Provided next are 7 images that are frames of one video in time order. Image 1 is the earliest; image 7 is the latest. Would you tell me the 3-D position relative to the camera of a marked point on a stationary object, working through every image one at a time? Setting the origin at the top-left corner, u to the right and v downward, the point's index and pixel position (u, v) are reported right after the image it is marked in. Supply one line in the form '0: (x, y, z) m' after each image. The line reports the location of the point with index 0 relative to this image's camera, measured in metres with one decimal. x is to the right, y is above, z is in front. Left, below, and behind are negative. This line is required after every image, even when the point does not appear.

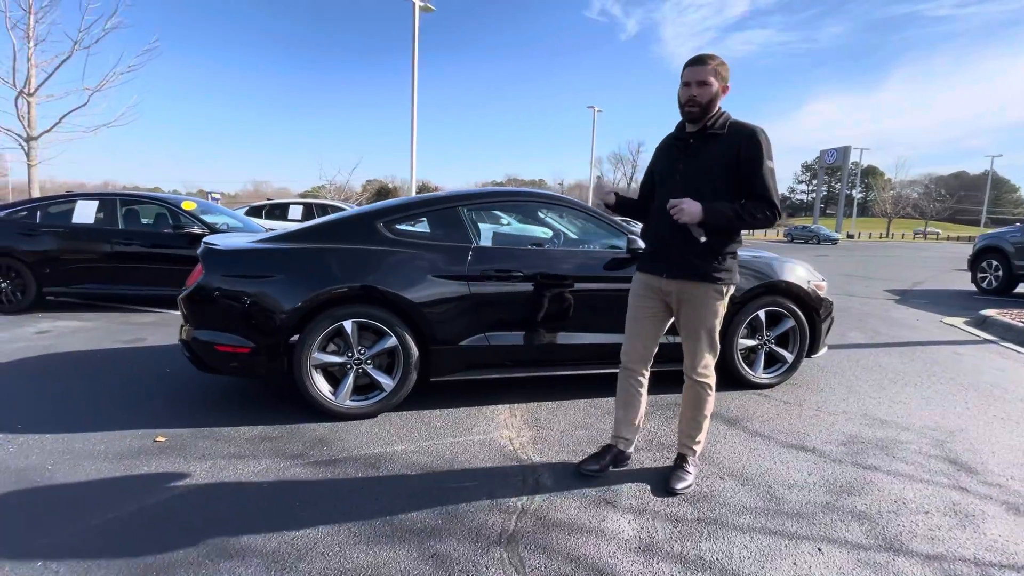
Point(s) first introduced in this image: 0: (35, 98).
0: (-11.7, +4.7, +11.6) m
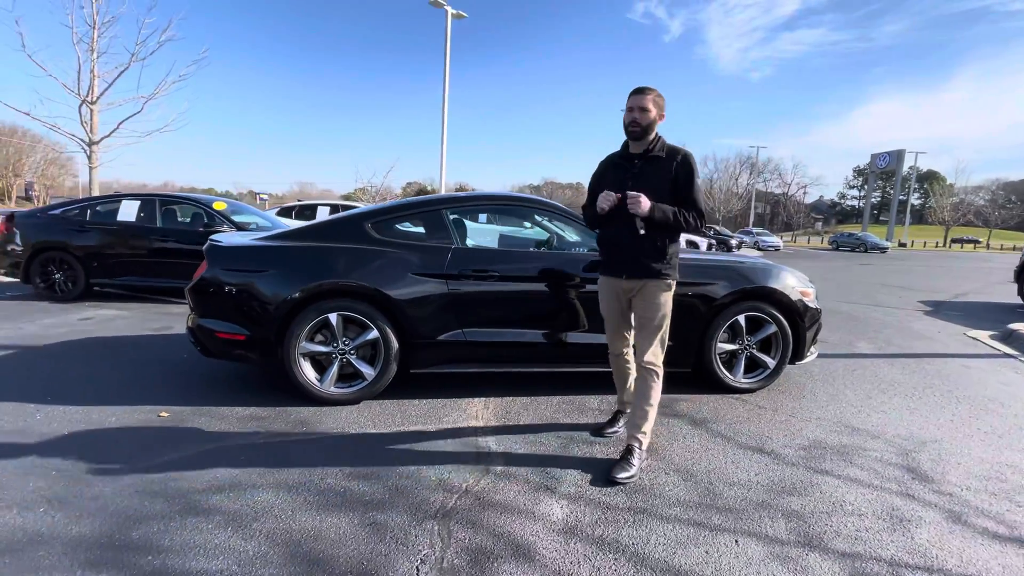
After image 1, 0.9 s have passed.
0: (-11.1, +4.9, +12.7) m
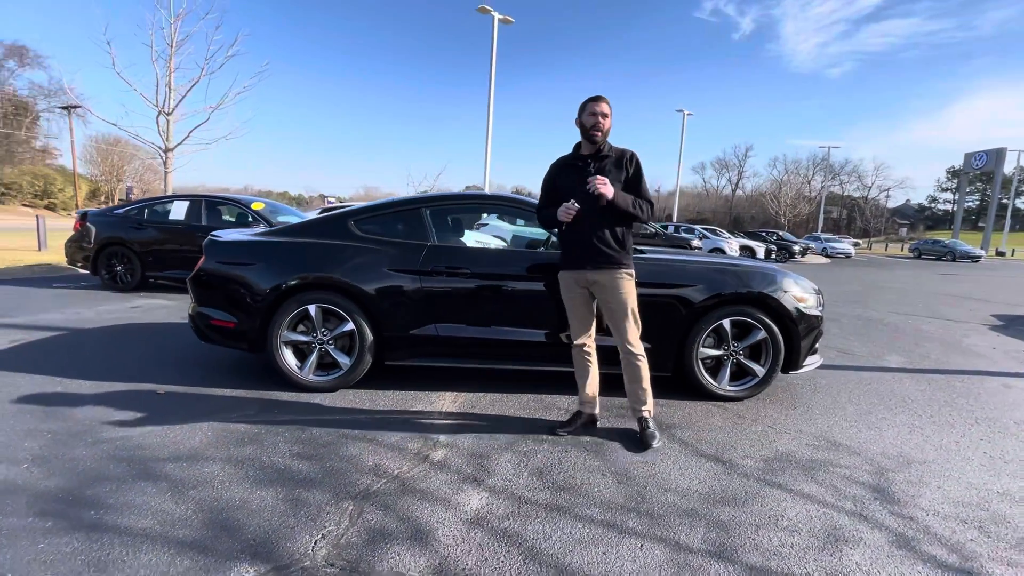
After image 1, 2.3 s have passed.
0: (-10.1, +5.1, +14.0) m
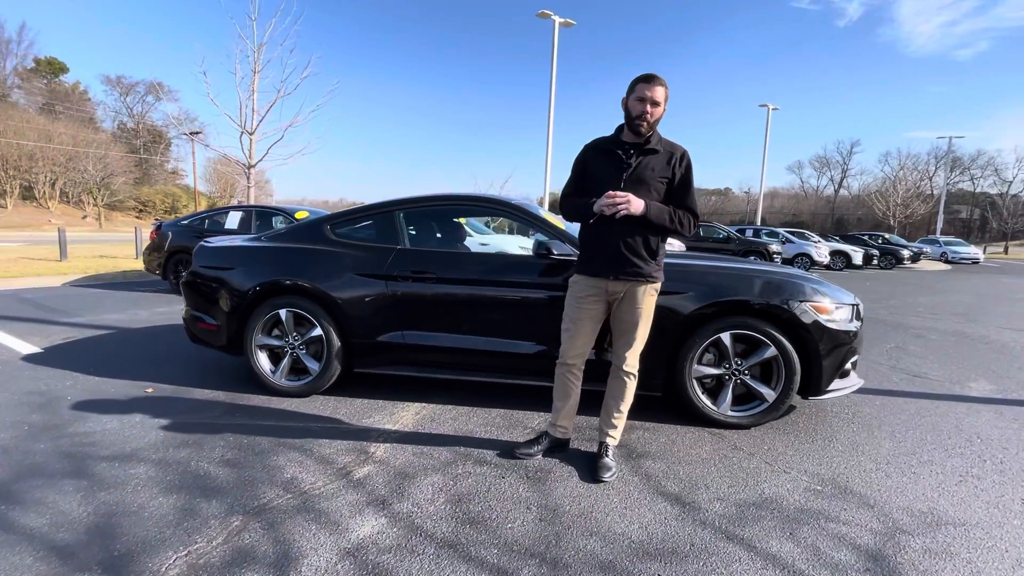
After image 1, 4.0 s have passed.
0: (-8.4, +4.9, +15.4) m
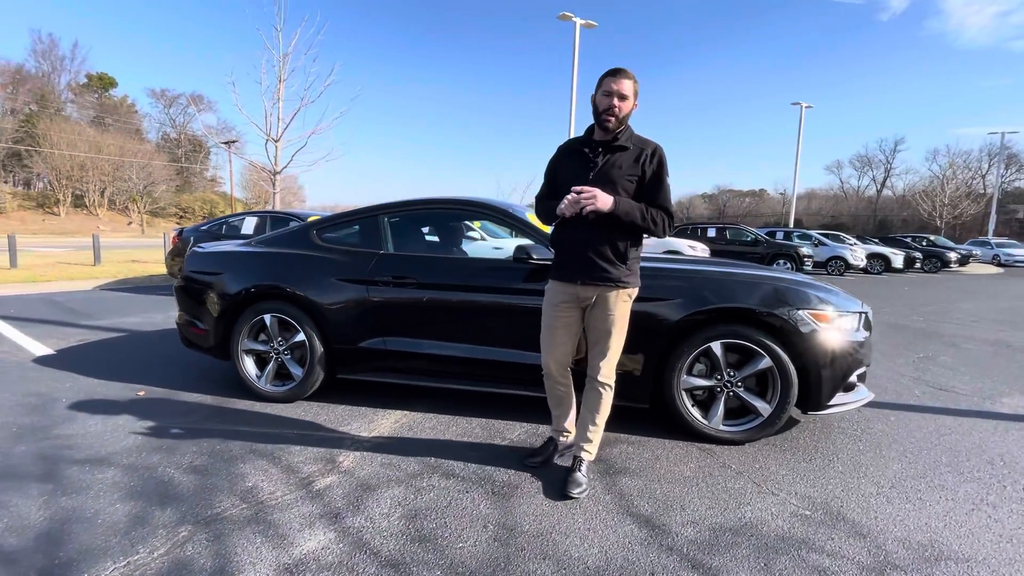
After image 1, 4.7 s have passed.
0: (-7.8, +4.8, +15.8) m
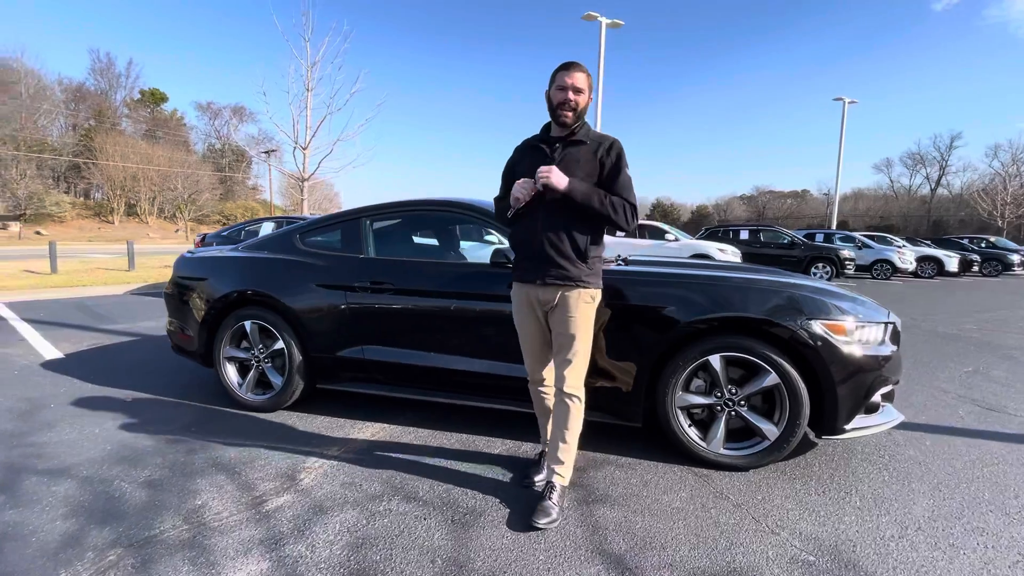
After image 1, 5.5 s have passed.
0: (-7.0, +4.7, +16.1) m
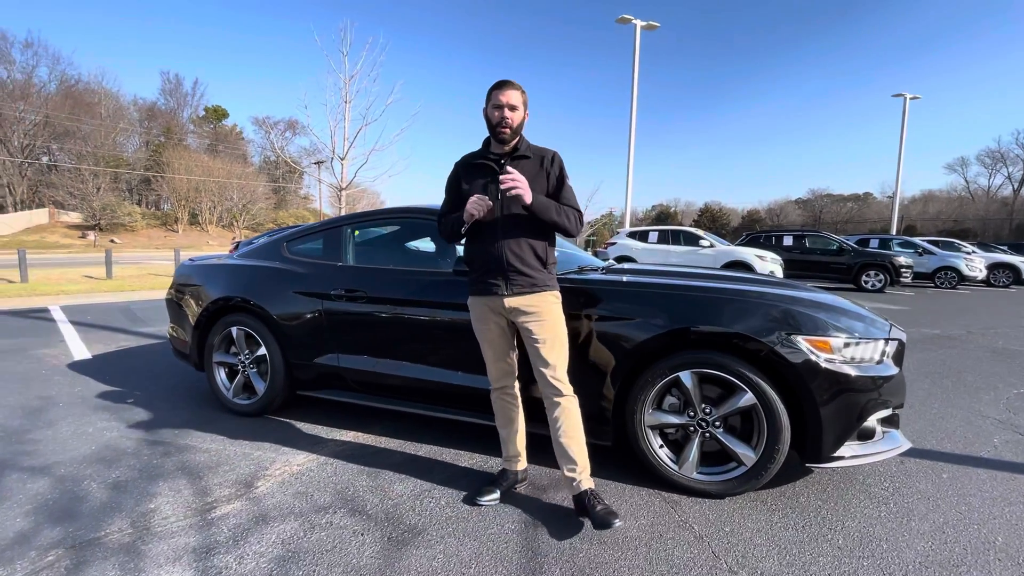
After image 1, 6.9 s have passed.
0: (-6.0, +4.5, +16.7) m
